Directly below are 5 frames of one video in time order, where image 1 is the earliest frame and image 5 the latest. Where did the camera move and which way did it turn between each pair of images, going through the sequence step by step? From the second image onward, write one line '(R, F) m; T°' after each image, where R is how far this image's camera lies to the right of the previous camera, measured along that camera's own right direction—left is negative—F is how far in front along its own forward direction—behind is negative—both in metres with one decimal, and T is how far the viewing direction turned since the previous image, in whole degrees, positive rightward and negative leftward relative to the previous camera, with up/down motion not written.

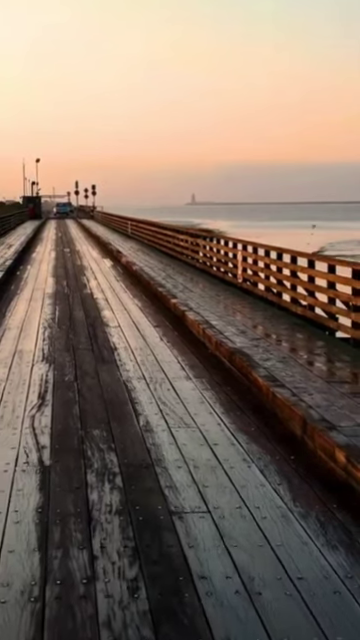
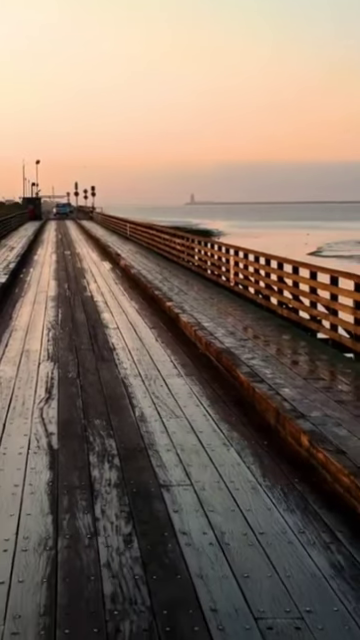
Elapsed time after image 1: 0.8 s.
(+0.1, -0.6) m; 0°
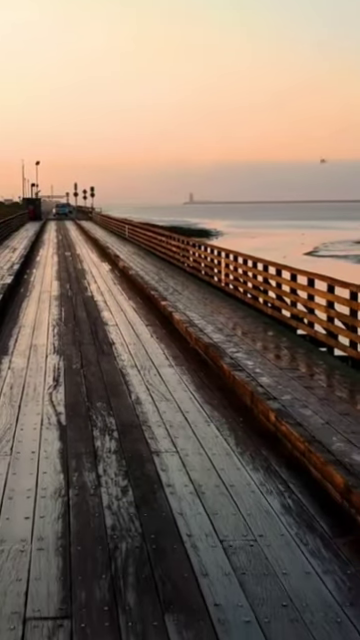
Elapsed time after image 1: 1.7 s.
(+0.1, -0.9) m; 0°
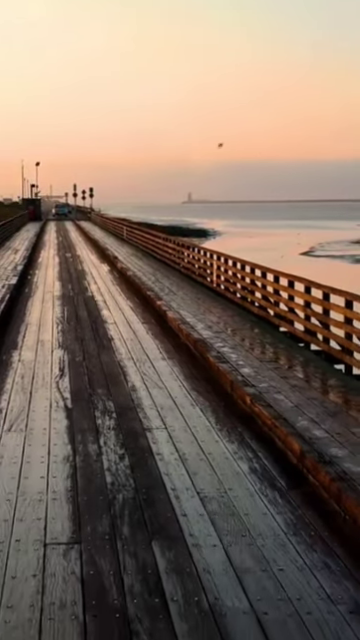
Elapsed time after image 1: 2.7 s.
(+0.1, -0.9) m; 0°
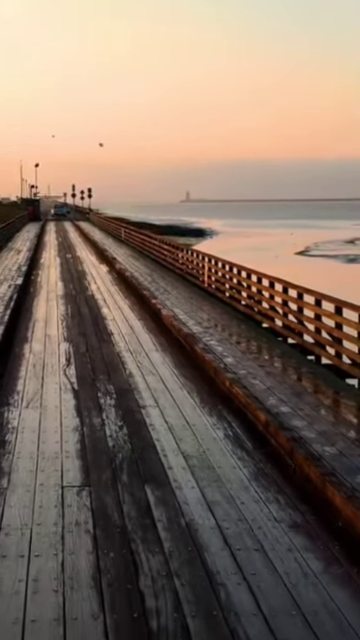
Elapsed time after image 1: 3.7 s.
(+0.1, -1.1) m; 0°
